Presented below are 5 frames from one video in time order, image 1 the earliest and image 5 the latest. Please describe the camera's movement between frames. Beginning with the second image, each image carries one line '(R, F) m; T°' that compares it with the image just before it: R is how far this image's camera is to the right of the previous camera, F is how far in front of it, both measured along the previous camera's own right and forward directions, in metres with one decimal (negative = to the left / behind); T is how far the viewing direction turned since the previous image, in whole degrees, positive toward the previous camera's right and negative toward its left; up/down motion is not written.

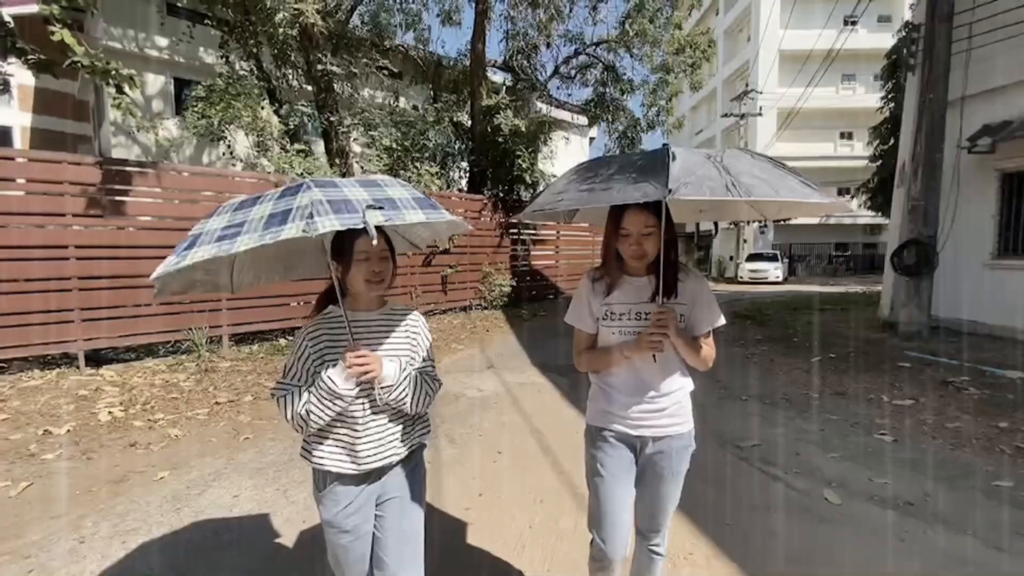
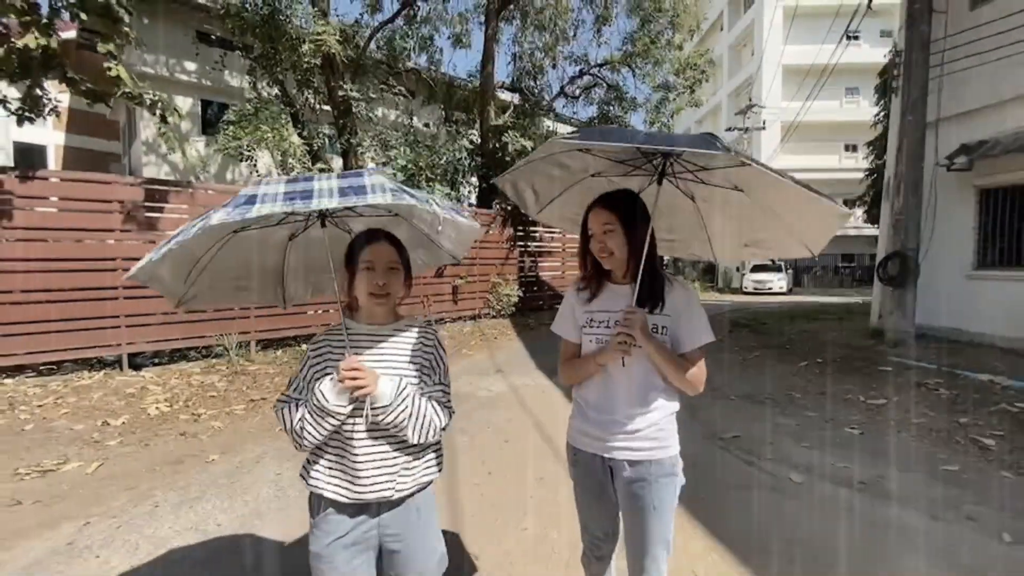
(0.0, -0.6) m; -1°
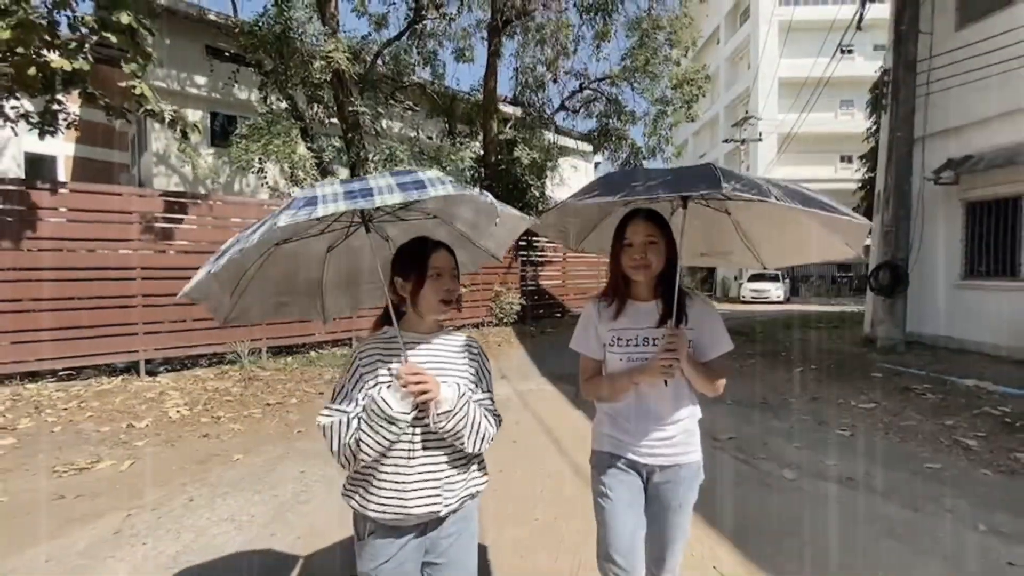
(-0.1, -0.3) m; 0°
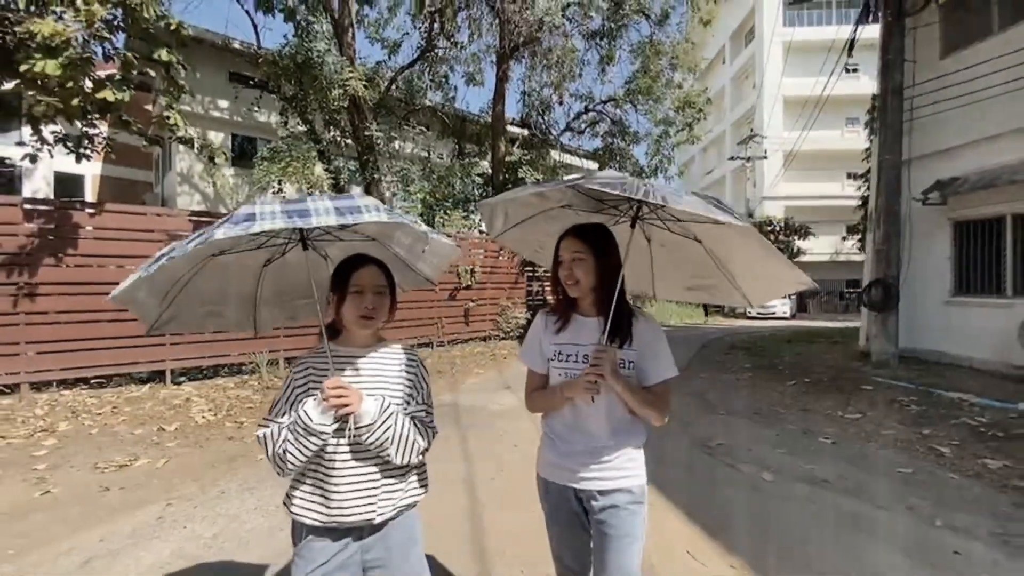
(+0.1, -0.4) m; -1°
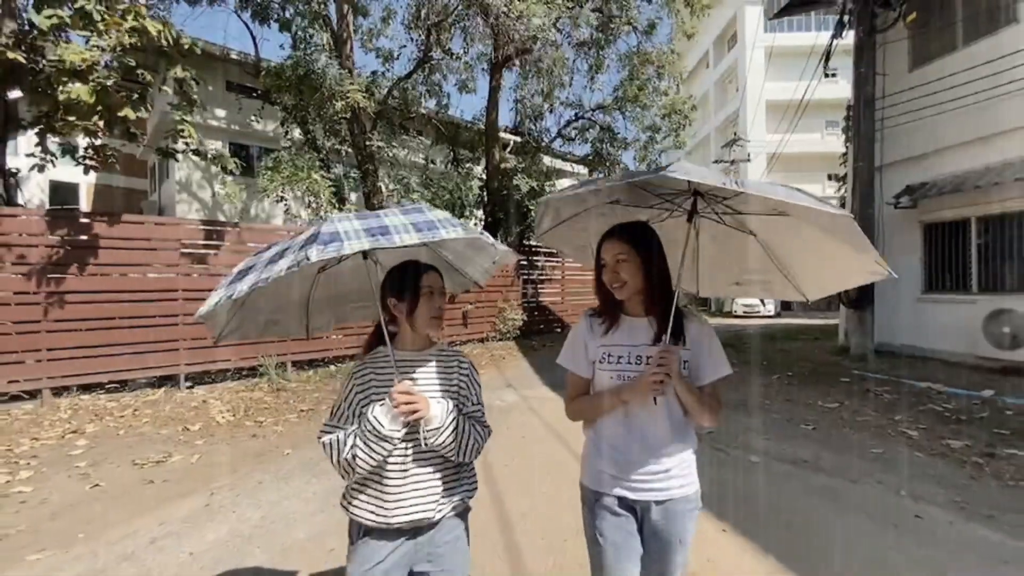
(-0.2, -0.4) m; +1°
